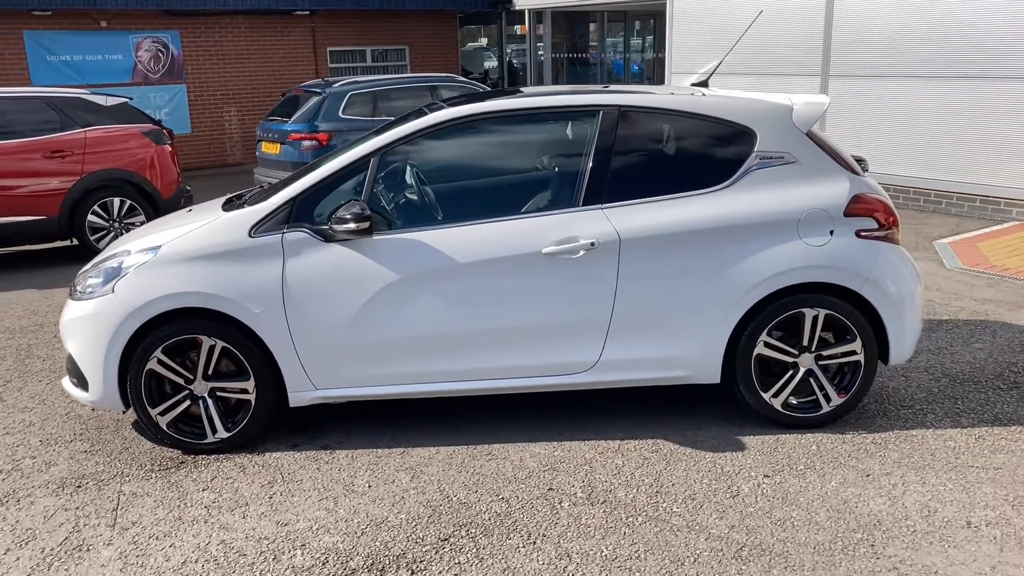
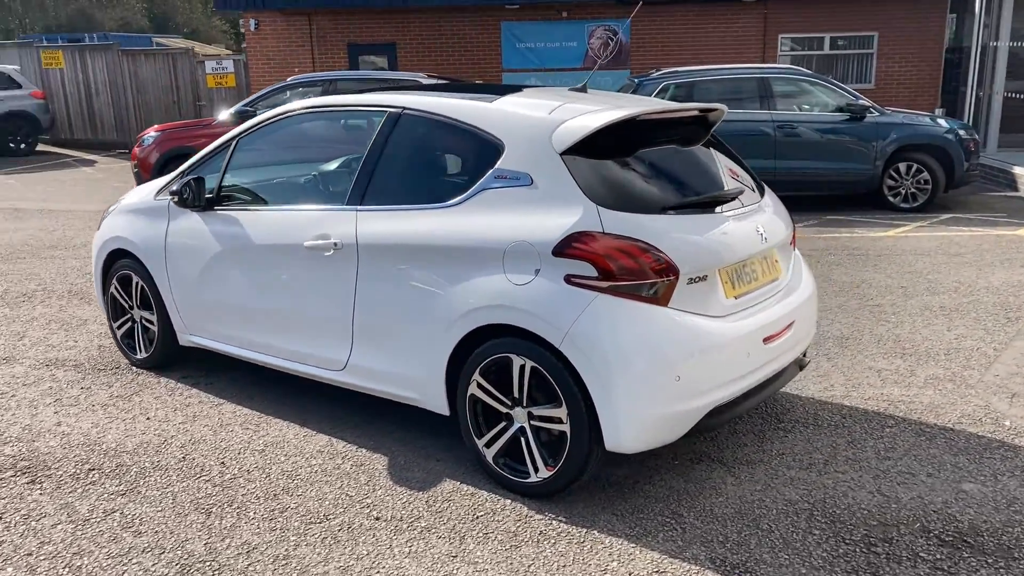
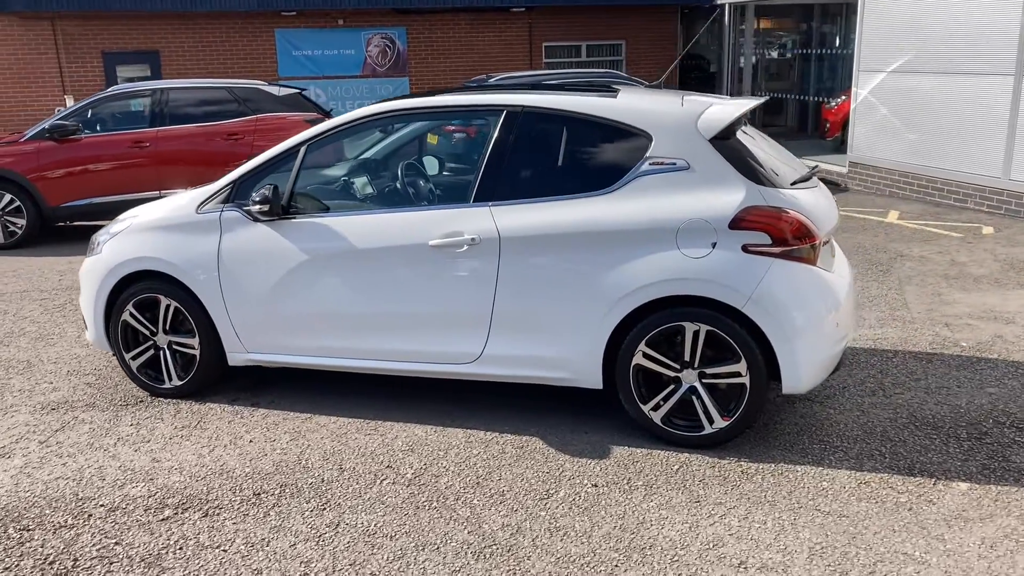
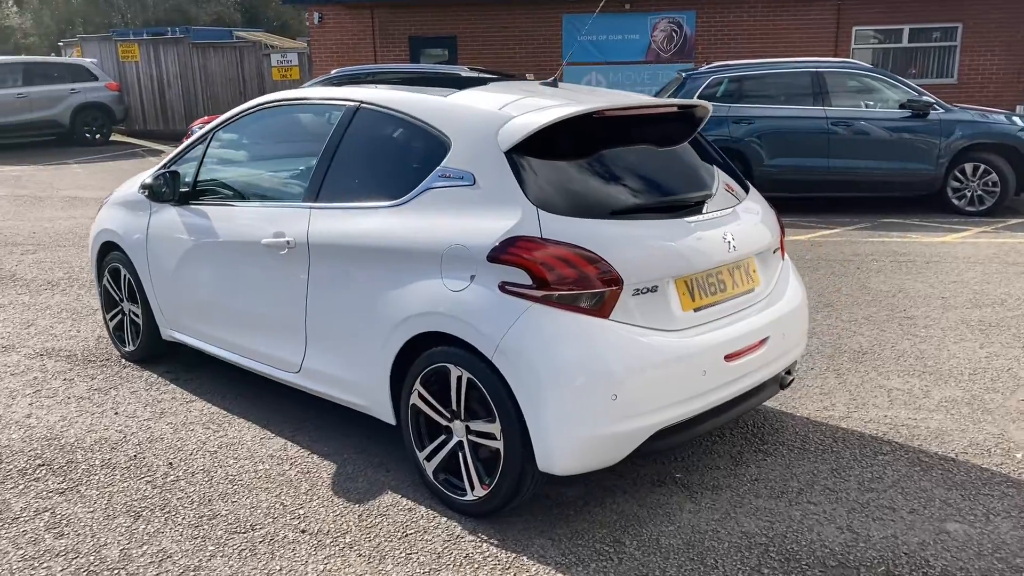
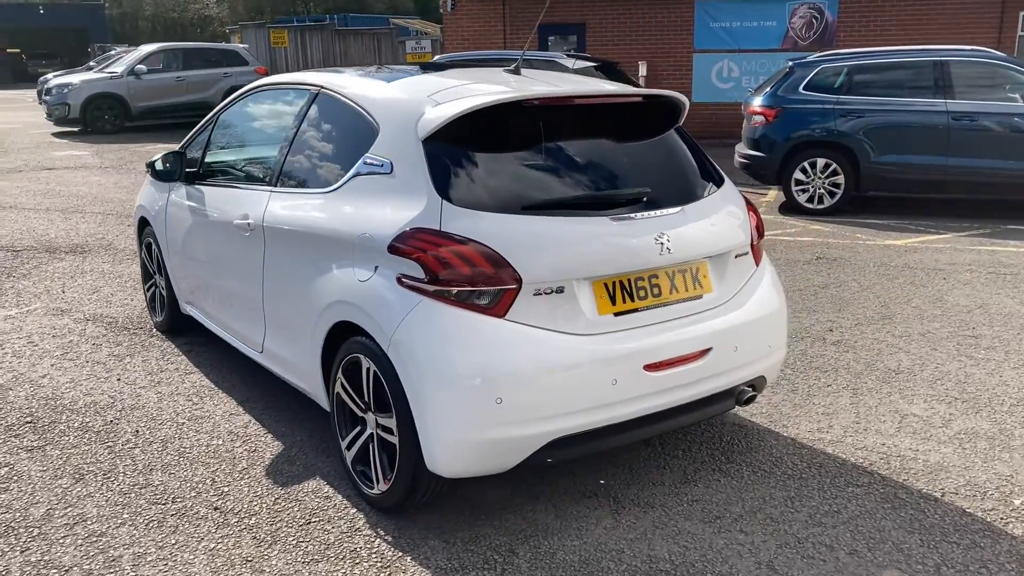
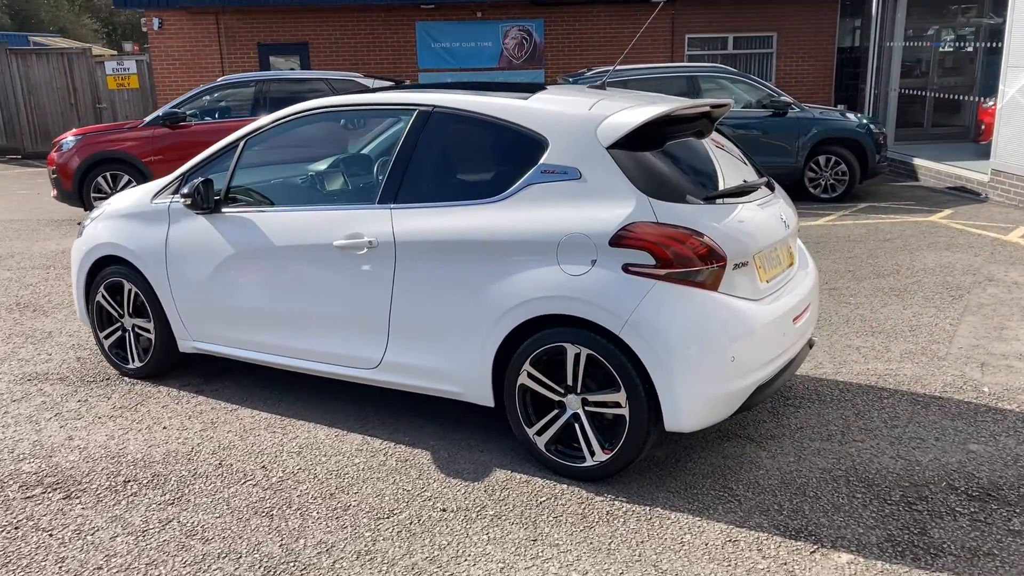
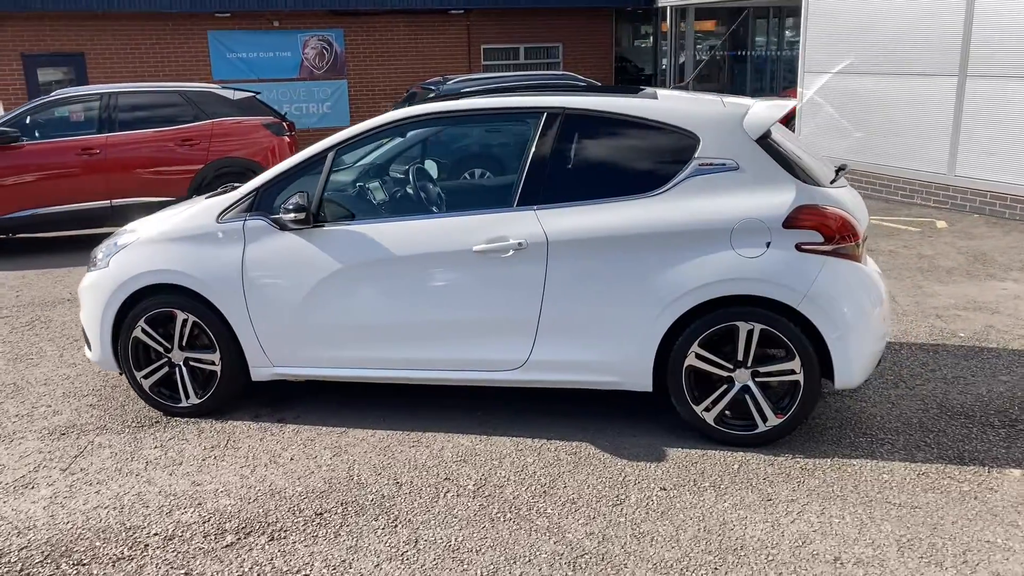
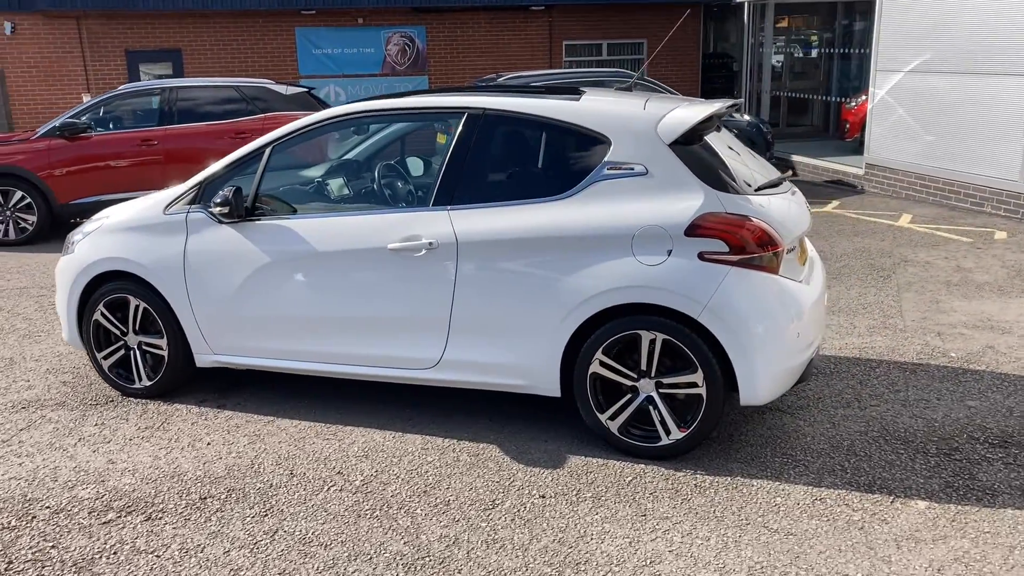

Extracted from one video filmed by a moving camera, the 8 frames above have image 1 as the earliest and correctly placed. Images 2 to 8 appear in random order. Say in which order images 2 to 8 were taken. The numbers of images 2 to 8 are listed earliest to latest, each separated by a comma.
7, 3, 8, 6, 2, 4, 5
